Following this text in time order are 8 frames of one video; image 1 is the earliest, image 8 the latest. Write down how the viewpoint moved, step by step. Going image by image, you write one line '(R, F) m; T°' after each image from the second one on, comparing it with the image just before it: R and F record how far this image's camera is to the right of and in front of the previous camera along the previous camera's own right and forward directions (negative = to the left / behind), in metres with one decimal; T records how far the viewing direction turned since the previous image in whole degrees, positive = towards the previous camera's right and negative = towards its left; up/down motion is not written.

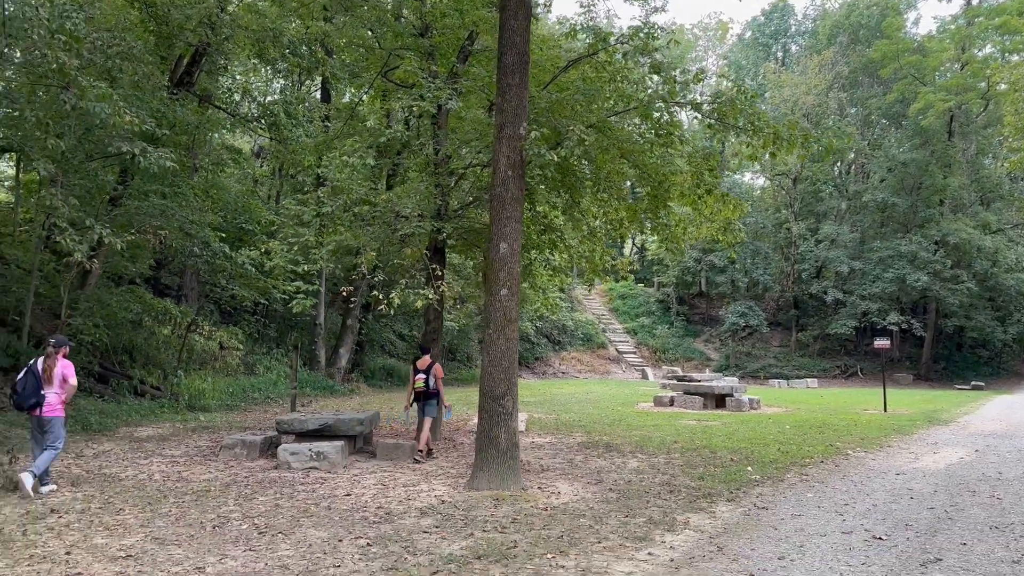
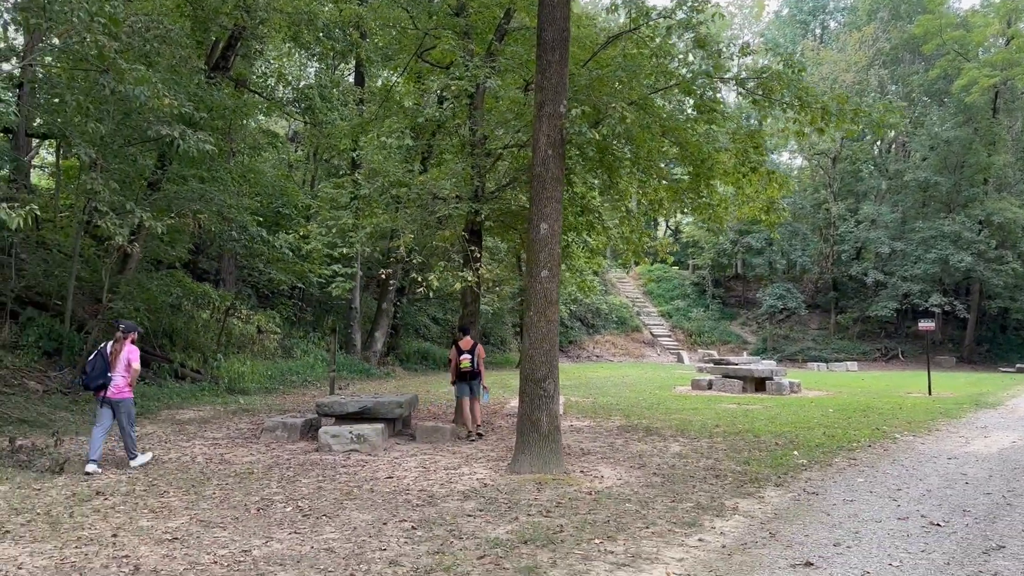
(-0.1, +0.1) m; -2°
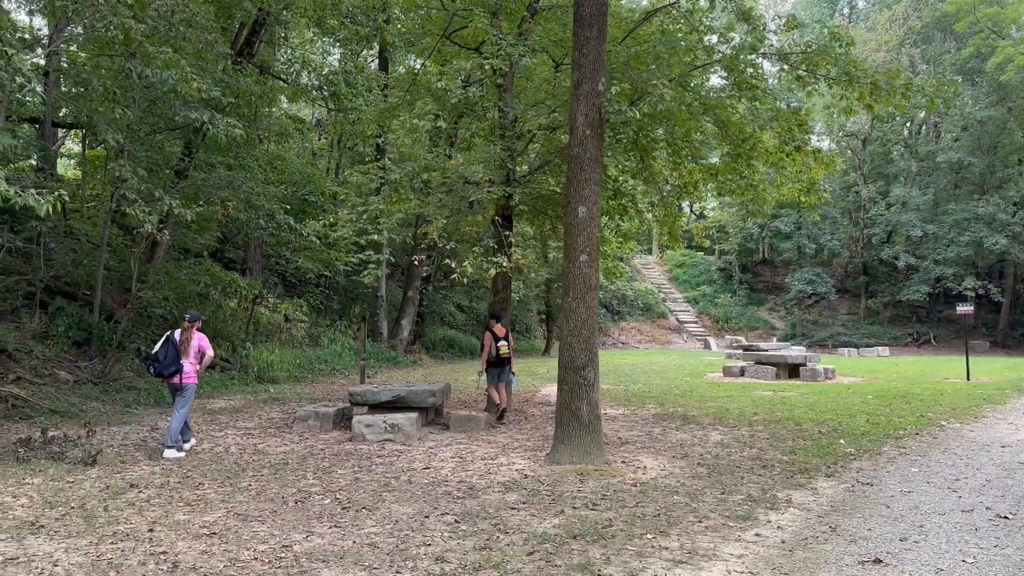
(-0.1, +0.2) m; -1°
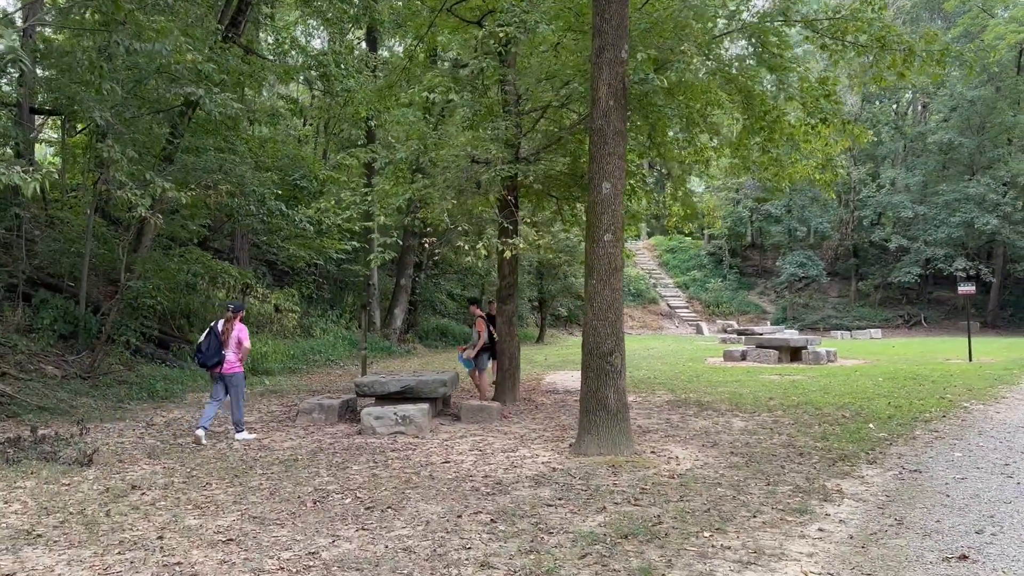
(-0.3, +0.4) m; +1°
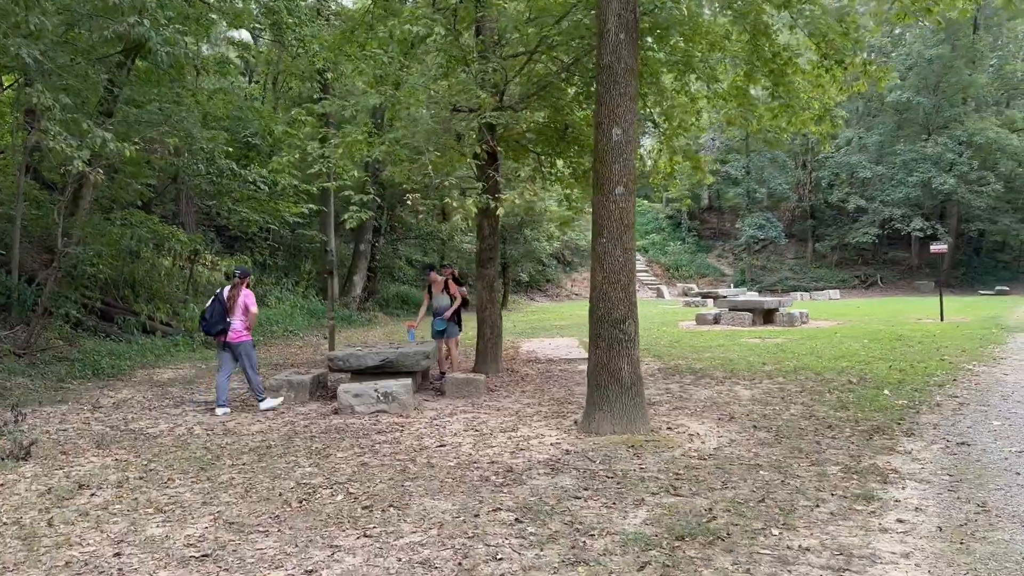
(-0.3, +0.7) m; +3°
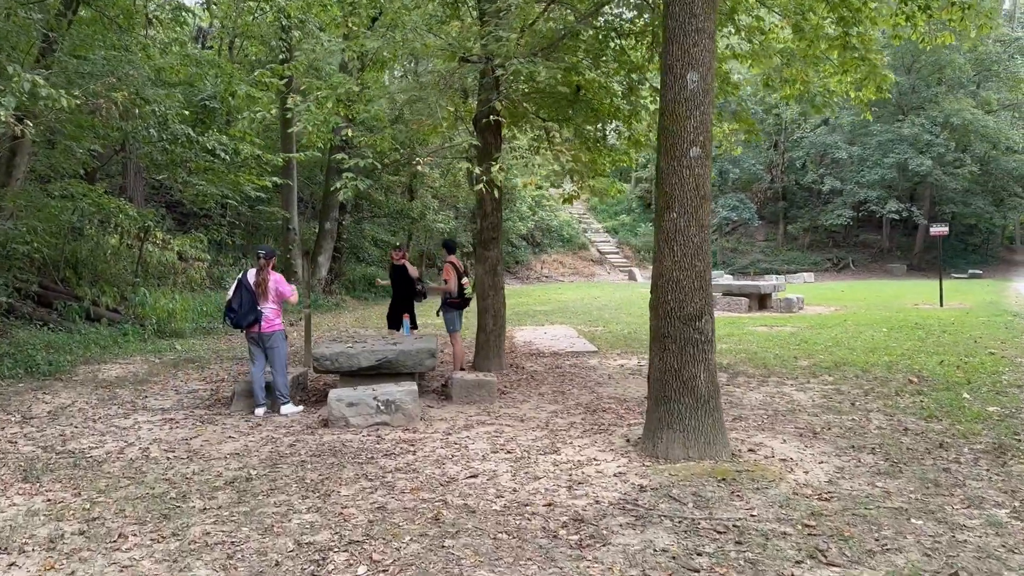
(-0.5, +1.2) m; +3°
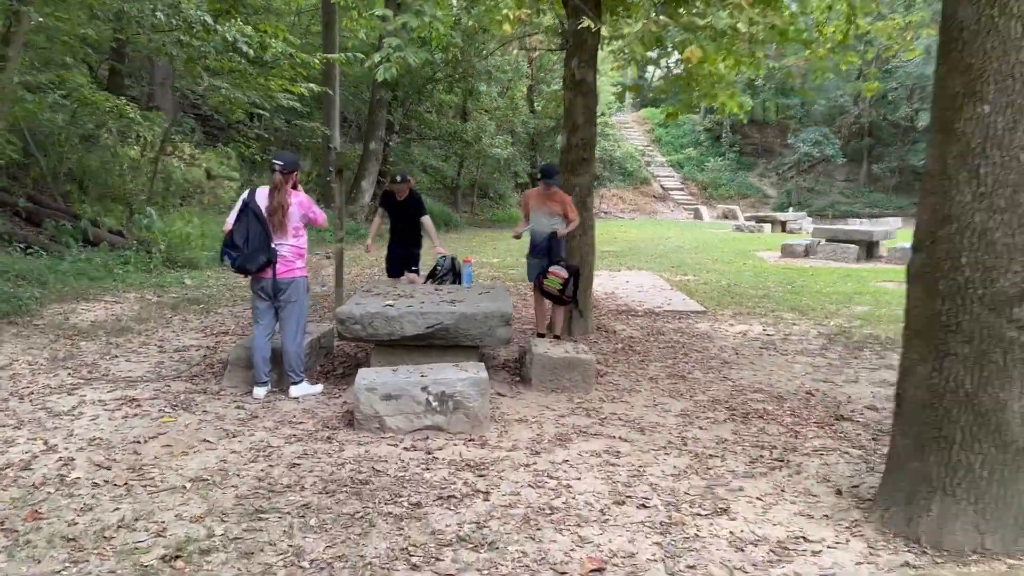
(-0.3, +1.9) m; -3°
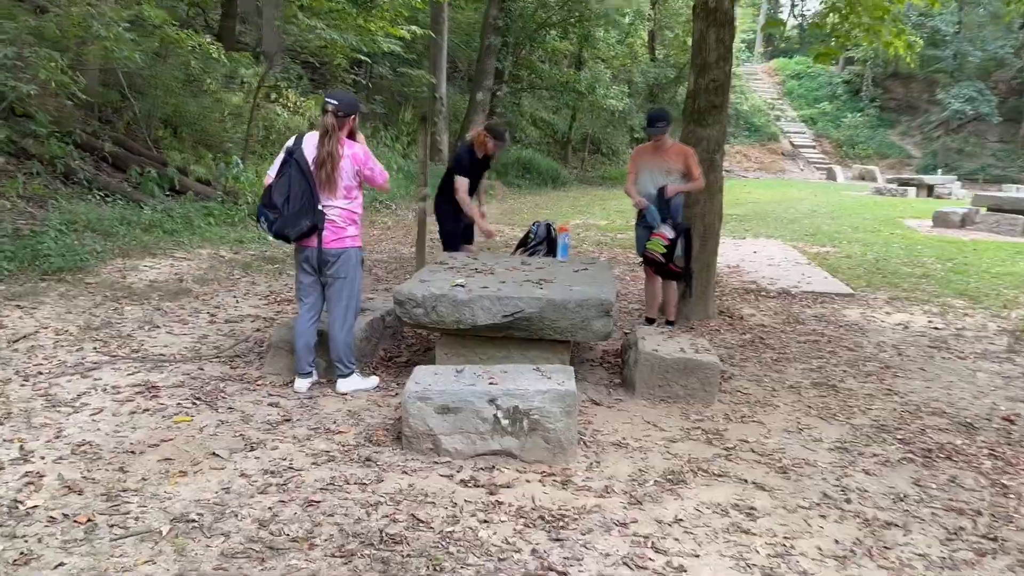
(0.0, +0.9) m; -7°
